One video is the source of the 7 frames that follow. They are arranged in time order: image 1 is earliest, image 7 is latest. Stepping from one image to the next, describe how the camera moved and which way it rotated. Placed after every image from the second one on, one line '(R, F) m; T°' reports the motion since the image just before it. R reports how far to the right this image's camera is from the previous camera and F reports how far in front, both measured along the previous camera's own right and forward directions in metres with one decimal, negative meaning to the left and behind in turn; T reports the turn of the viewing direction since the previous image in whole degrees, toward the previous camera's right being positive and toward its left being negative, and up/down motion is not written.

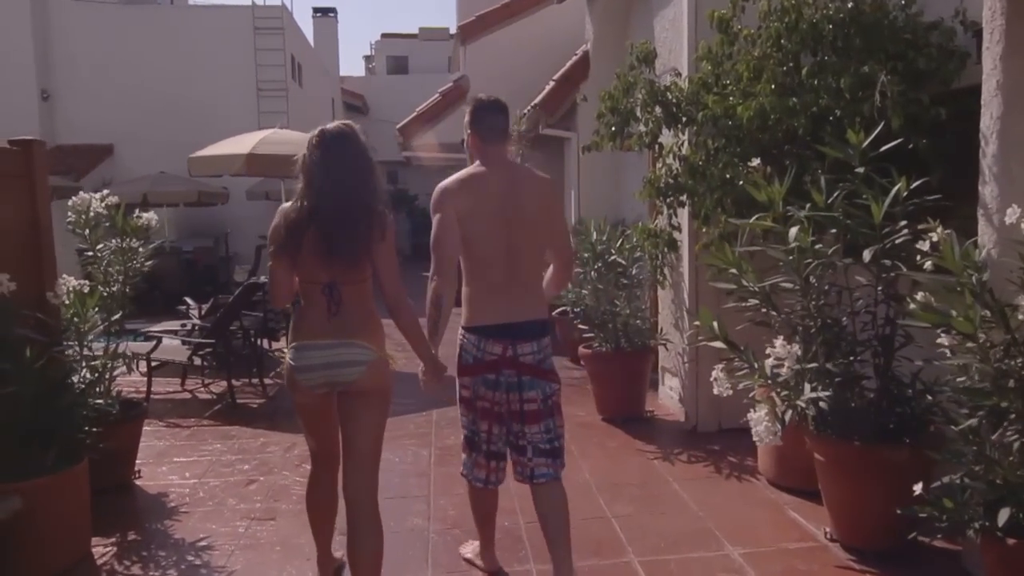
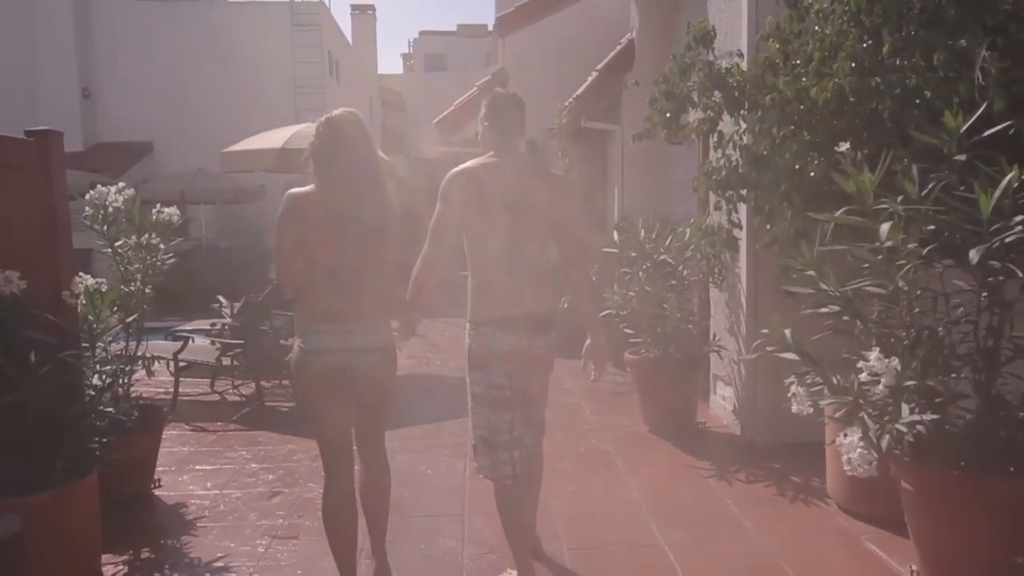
(0.0, +0.4) m; -3°
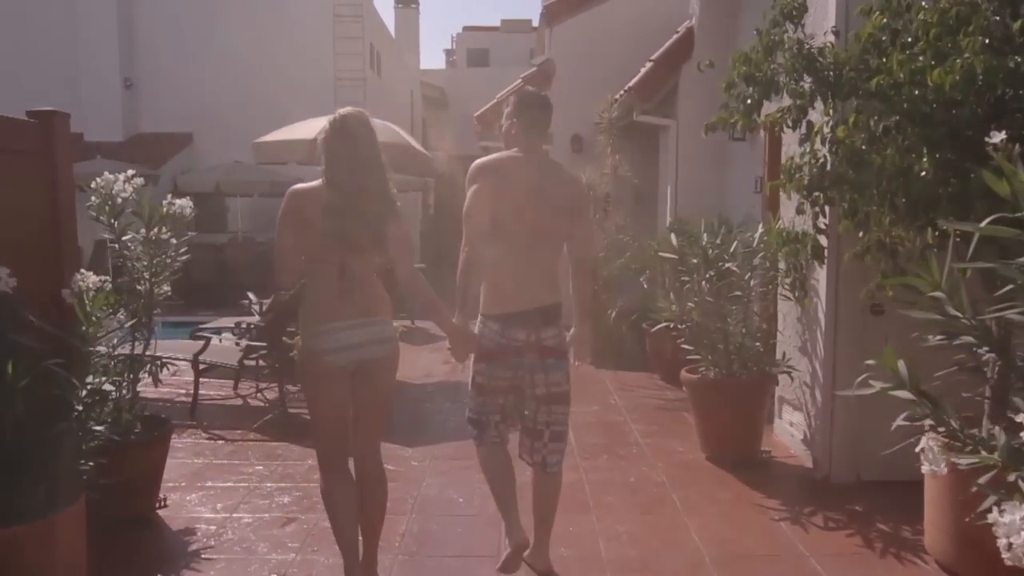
(-0.1, +0.5) m; -3°
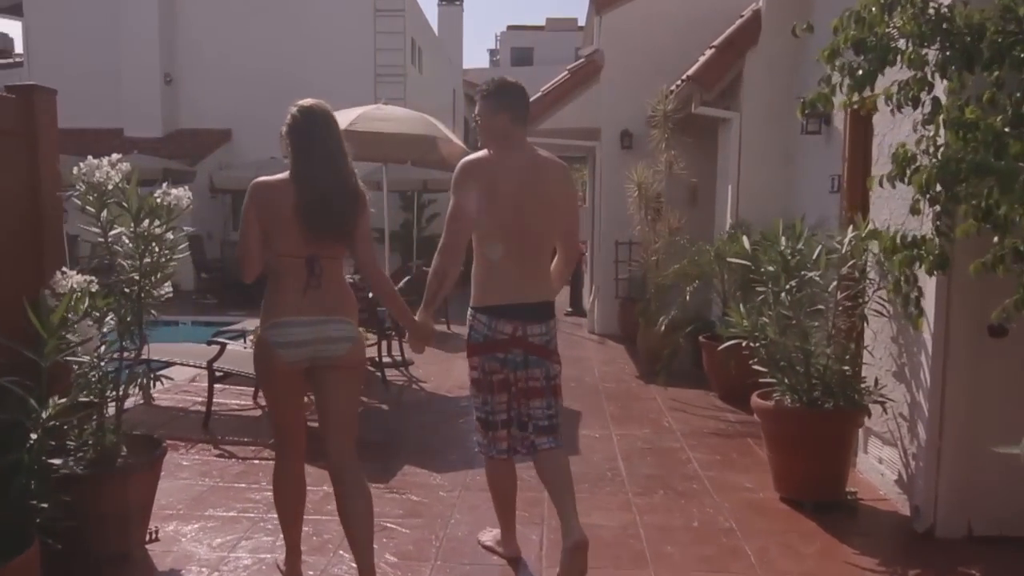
(0.0, +0.6) m; -3°
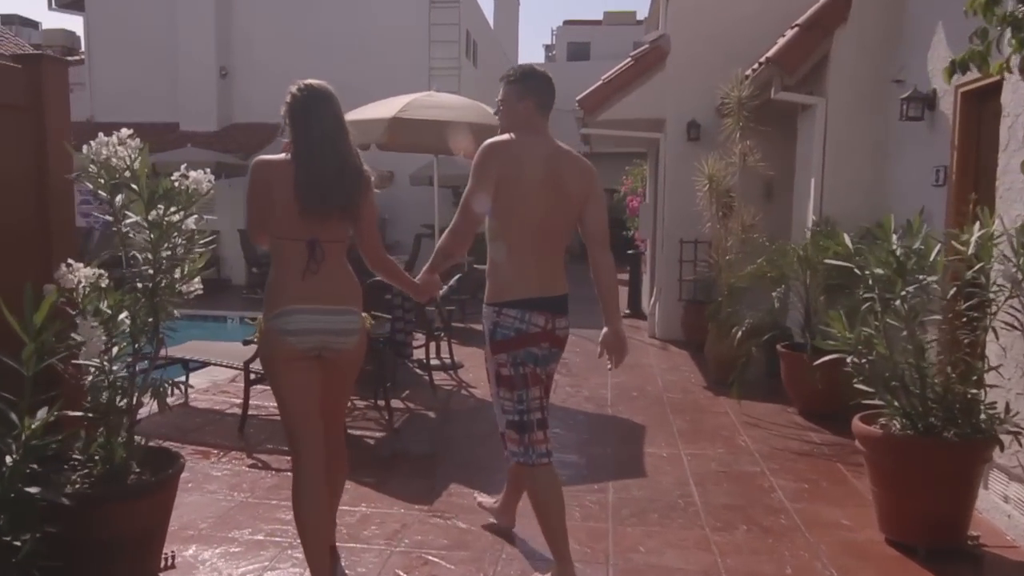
(-0.1, +0.5) m; -4°
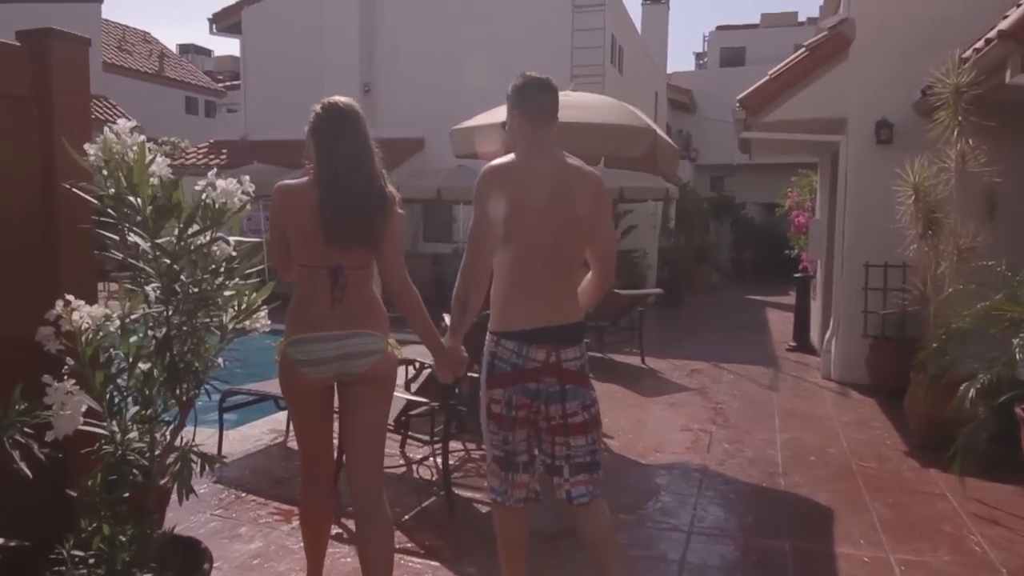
(0.0, +1.0) m; -11°
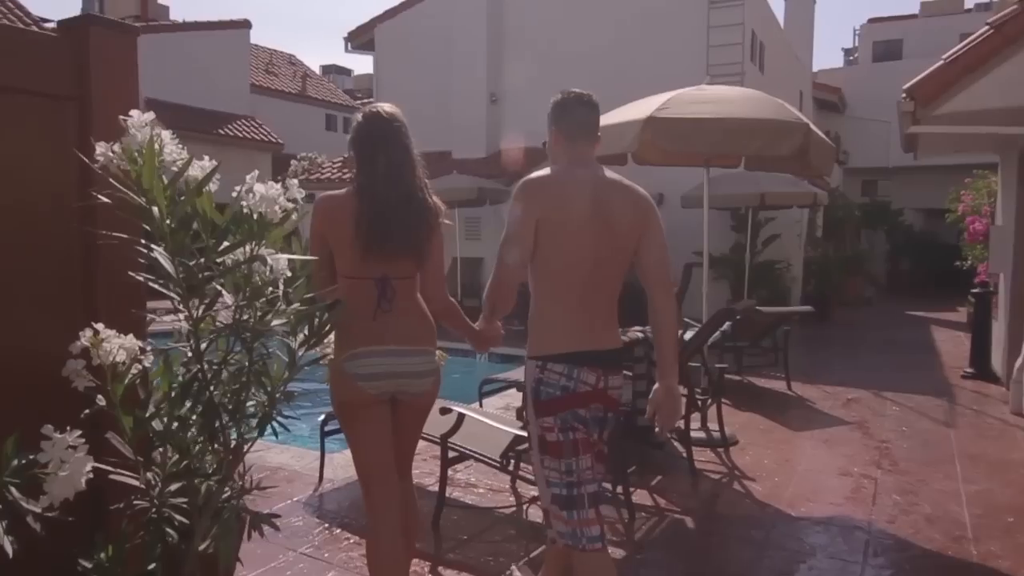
(0.0, +0.6) m; -10°
